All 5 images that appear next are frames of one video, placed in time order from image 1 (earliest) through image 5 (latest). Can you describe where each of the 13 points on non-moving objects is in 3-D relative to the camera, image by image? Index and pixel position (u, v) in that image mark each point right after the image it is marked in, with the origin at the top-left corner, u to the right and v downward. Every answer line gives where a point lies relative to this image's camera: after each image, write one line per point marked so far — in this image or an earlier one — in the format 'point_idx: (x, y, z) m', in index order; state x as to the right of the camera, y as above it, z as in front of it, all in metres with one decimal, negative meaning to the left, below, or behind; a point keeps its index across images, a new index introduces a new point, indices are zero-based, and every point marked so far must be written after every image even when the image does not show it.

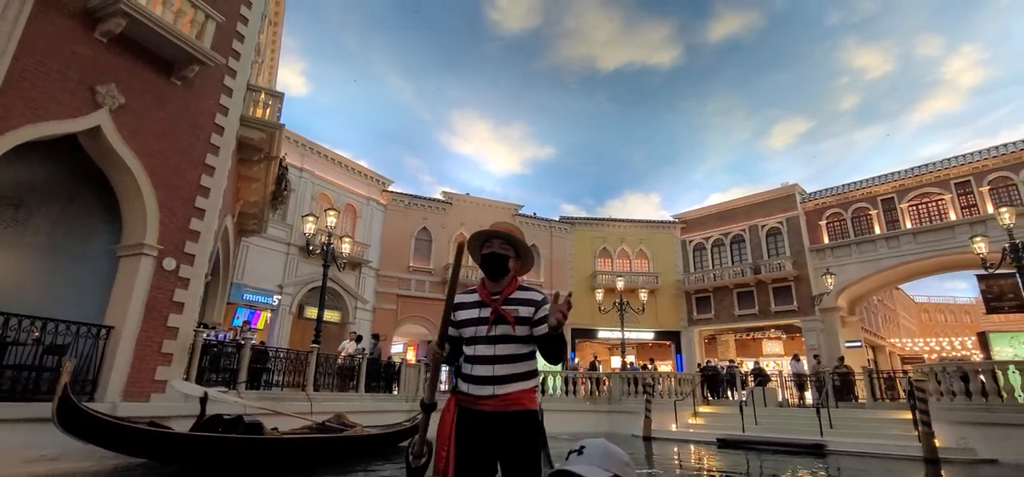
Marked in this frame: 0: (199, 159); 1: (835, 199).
0: (-4.4, +1.1, +7.2) m
1: (+12.1, +1.5, +18.9) m
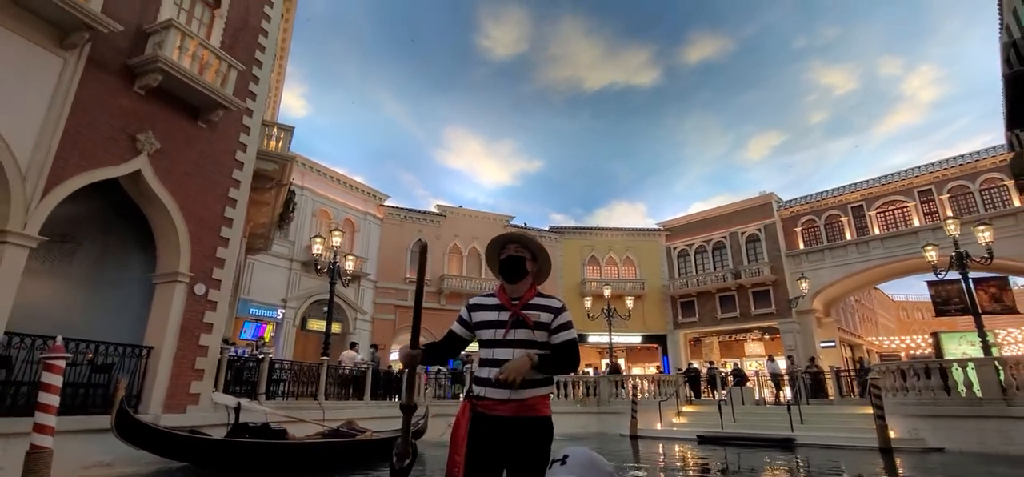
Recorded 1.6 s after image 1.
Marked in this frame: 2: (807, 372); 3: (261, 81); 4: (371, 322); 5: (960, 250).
0: (-4.5, +0.7, +7.9) m
1: (+11.7, +1.2, +20.0) m
2: (+8.4, -3.8, +14.4) m
3: (-4.3, +2.7, +8.7) m
4: (-5.1, -3.0, +18.4) m
5: (+9.7, -0.2, +11.0) m
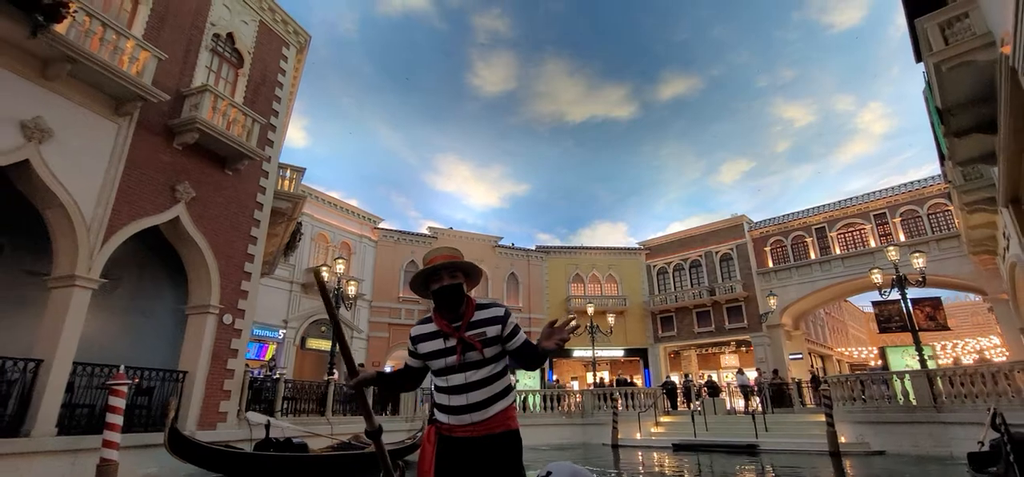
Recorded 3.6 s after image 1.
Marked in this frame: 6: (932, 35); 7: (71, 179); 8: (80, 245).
0: (-4.7, +0.1, +8.9) m
1: (+11.2, +0.5, +21.5) m
2: (+8.0, -4.5, +15.6) m
3: (-4.5, +2.1, +9.8) m
4: (-5.6, -3.8, +19.3) m
5: (+9.5, -0.8, +12.4) m
6: (+5.3, +2.6, +6.4) m
7: (-5.6, +0.8, +6.5) m
8: (-5.5, -0.1, +6.5) m
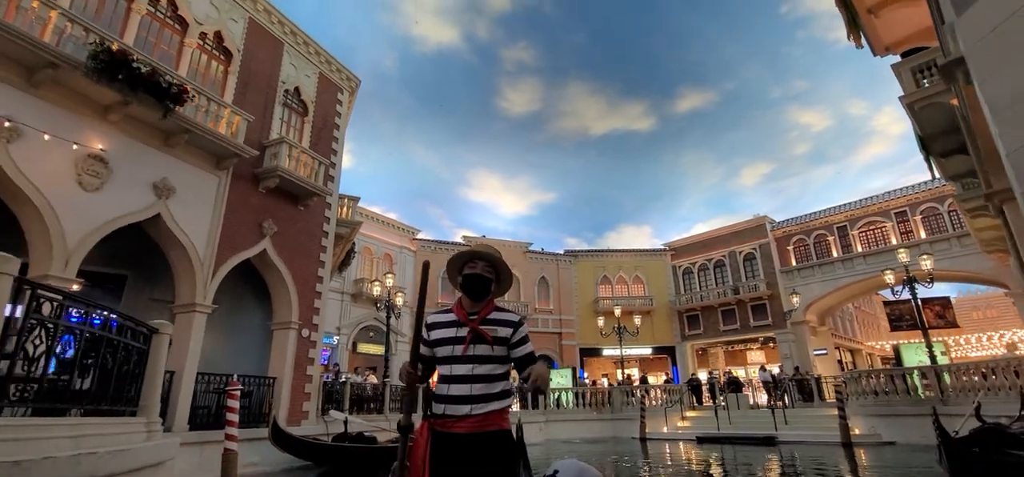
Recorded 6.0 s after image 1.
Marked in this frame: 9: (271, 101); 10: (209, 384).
0: (-4.1, -0.4, +10.5) m
1: (+12.5, +0.5, +22.1) m
2: (+9.2, -4.6, +16.5) m
3: (-3.9, +1.6, +11.3) m
4: (-4.2, -4.3, +20.9) m
5: (+10.3, -0.9, +13.2) m
6: (+5.7, +2.3, +7.4) m
7: (-5.1, +0.2, +8.1) m
8: (-5.0, -0.6, +8.0) m
9: (-4.7, +2.7, +9.9) m
10: (-5.0, -2.4, +8.4) m
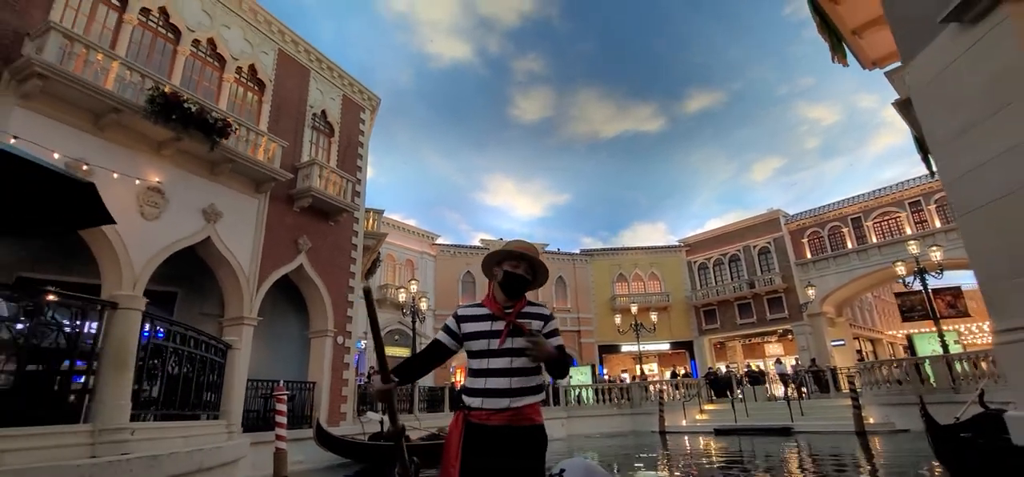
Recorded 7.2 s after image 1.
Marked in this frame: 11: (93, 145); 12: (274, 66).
0: (-3.7, -0.7, +11.2) m
1: (+13.2, +0.8, +22.3) m
2: (+9.9, -4.4, +16.8) m
3: (-3.5, +1.3, +12.0) m
4: (-3.4, -4.5, +21.6) m
5: (+10.8, -0.7, +13.4) m
6: (+5.9, +2.3, +7.8) m
7: (-4.8, -0.1, +8.8) m
8: (-4.7, -1.0, +8.8) m
9: (-4.4, +2.4, +10.7) m
10: (-4.6, -2.7, +9.2) m
11: (-5.8, +1.3, +7.1) m
12: (-4.9, +3.5, +10.4) m
